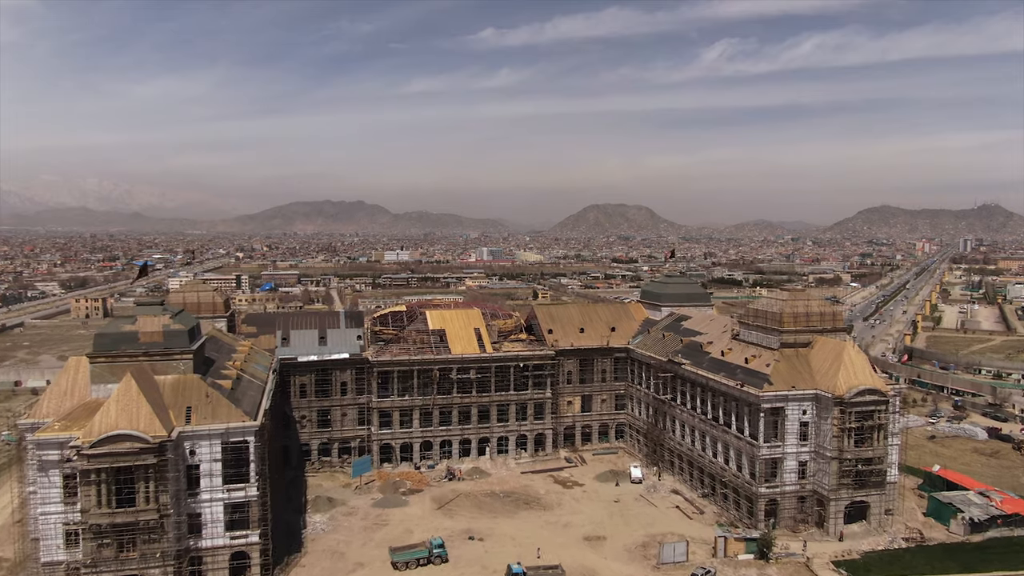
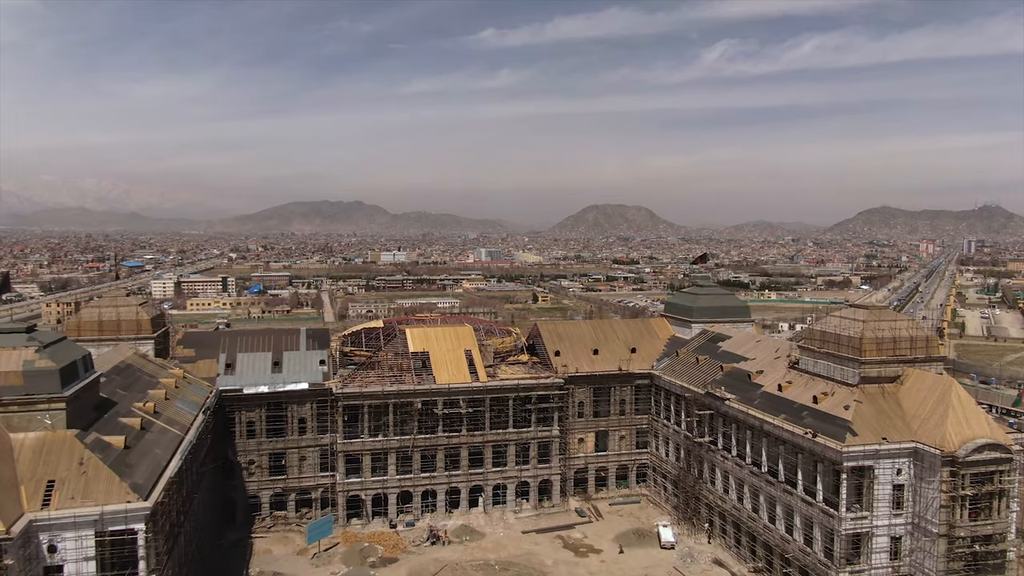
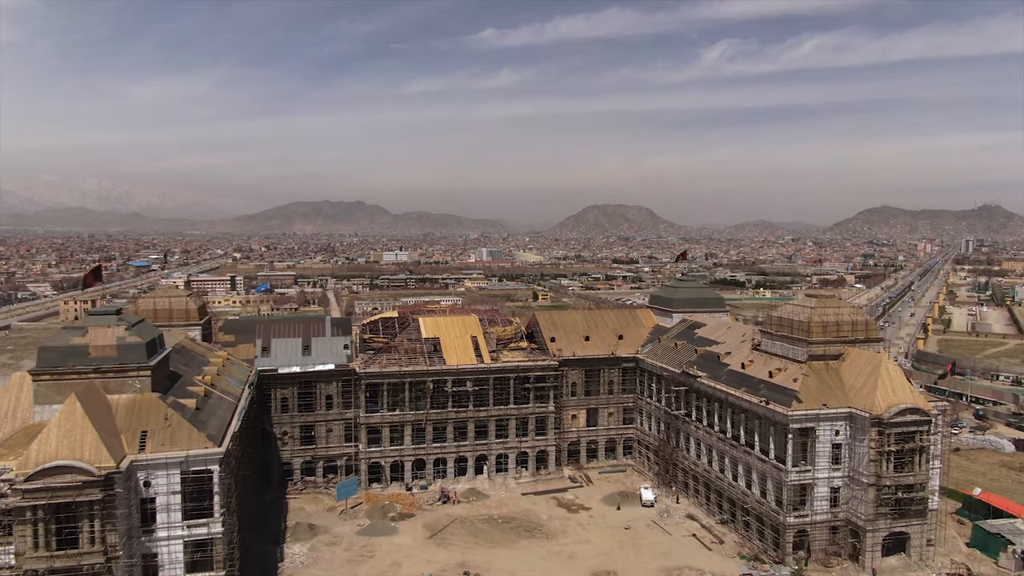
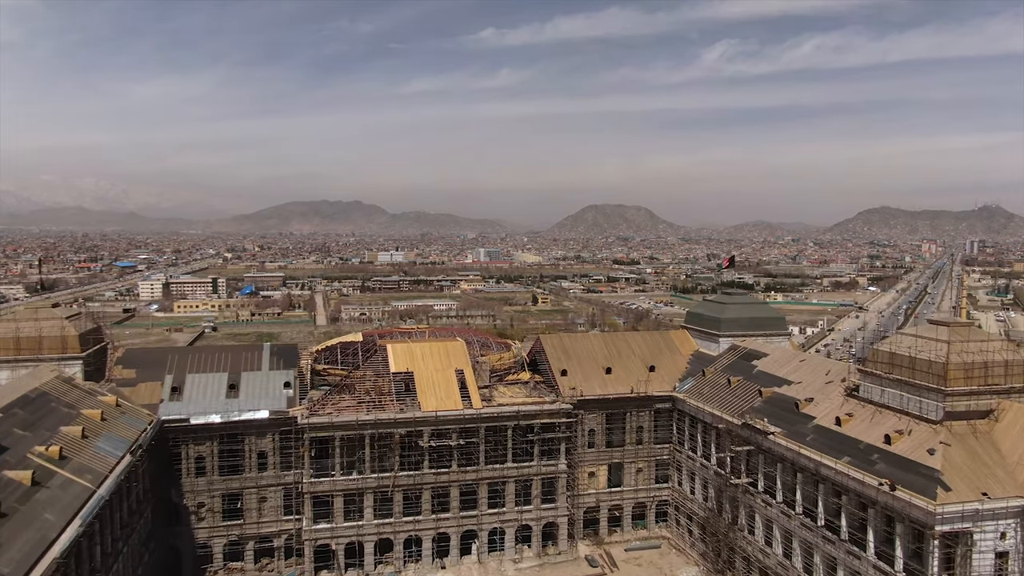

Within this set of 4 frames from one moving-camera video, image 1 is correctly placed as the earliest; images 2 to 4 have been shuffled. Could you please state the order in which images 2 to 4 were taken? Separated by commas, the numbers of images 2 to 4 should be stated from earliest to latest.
3, 2, 4
